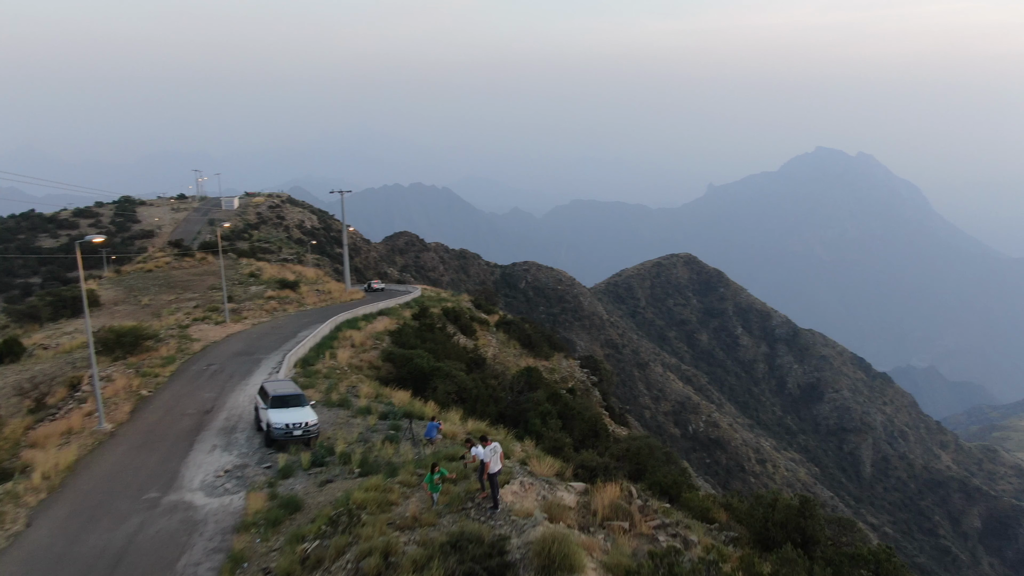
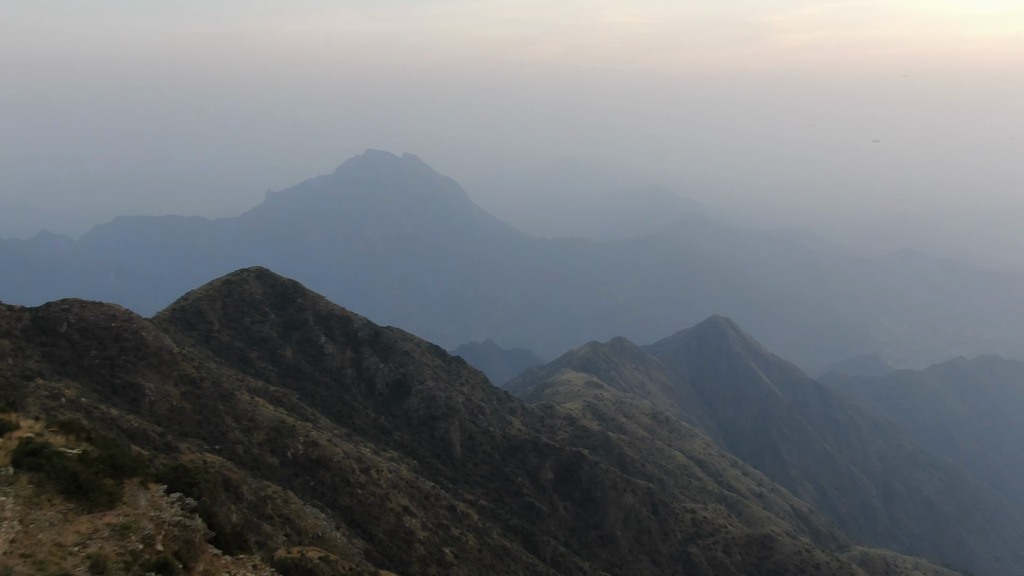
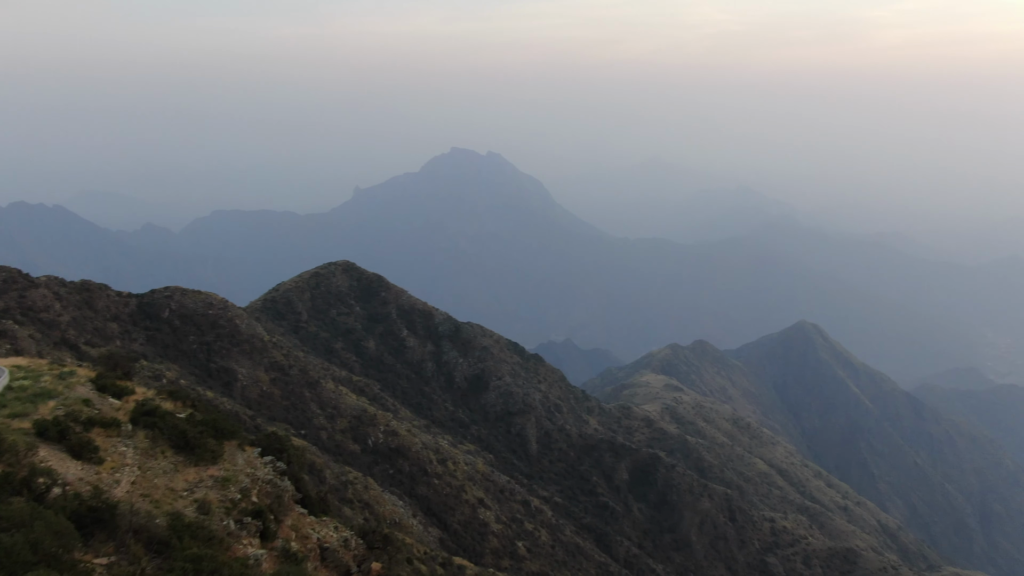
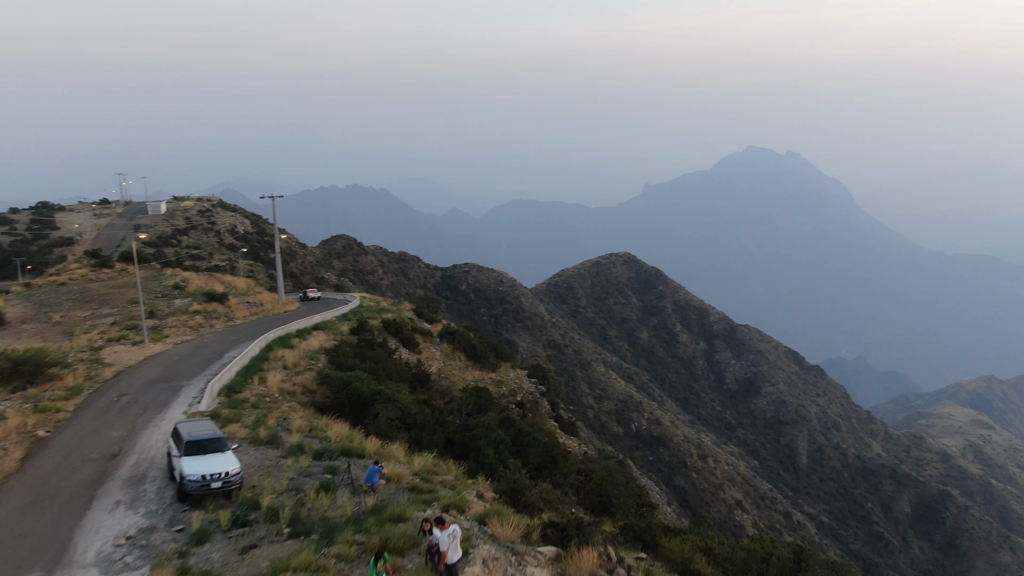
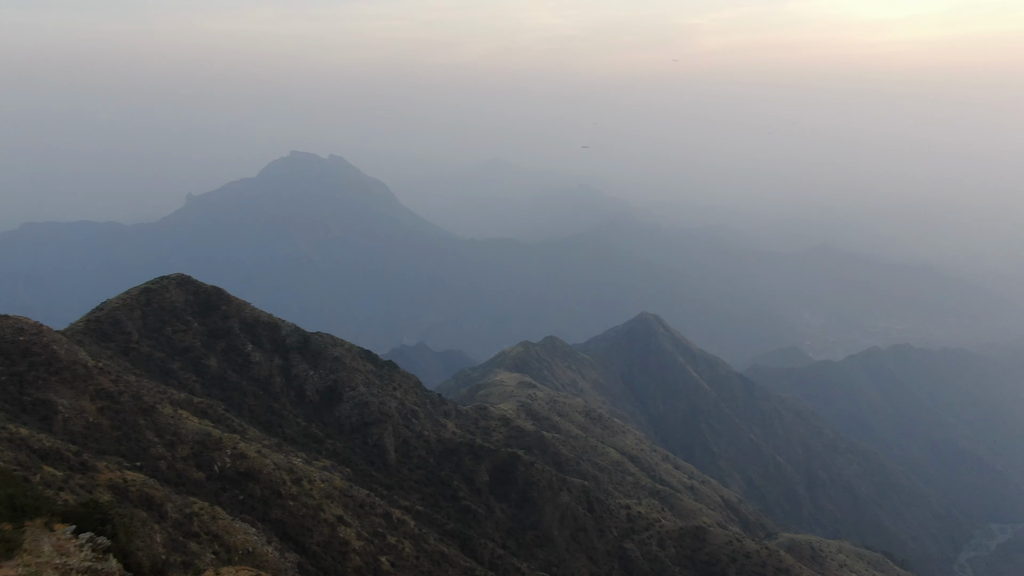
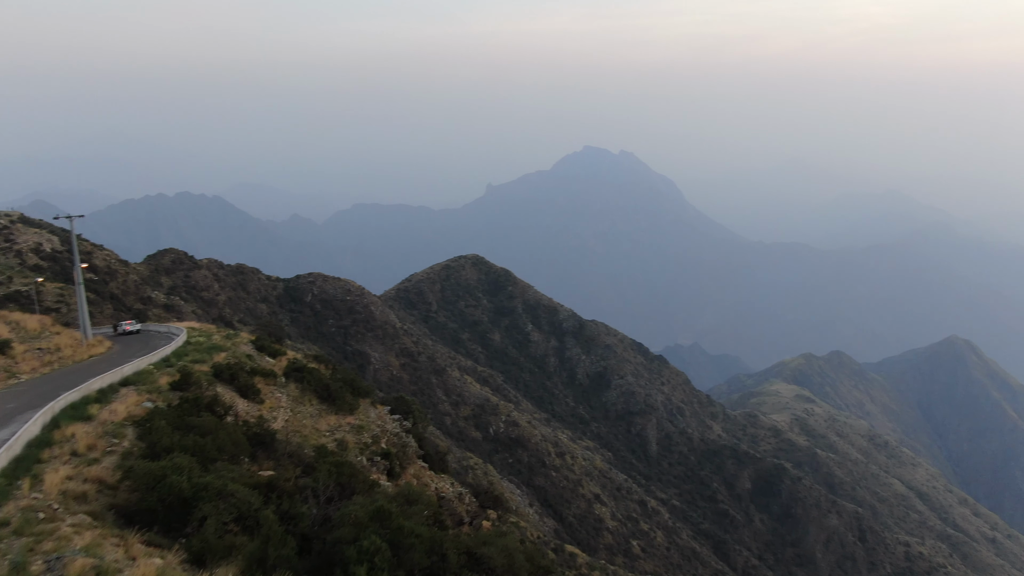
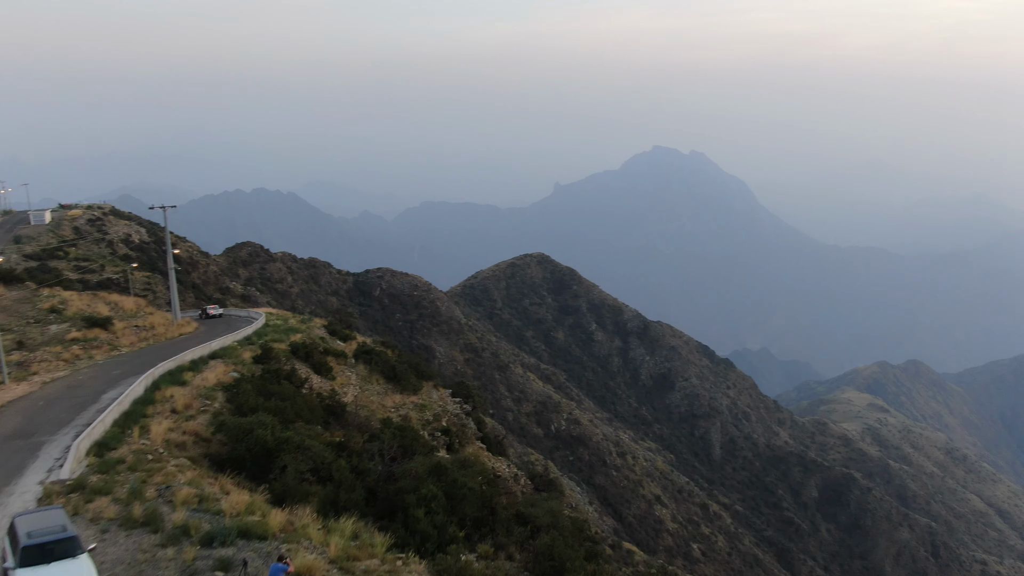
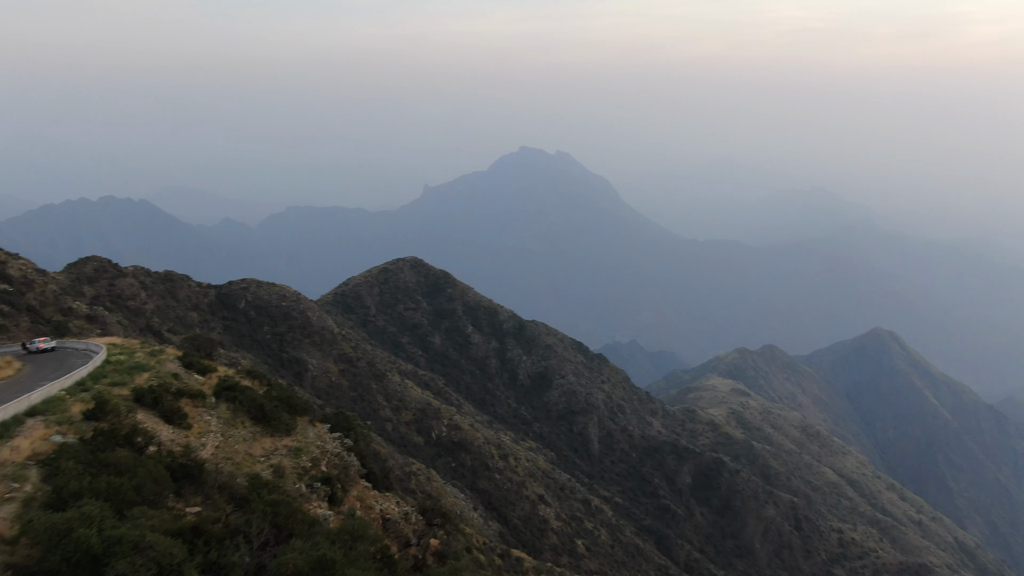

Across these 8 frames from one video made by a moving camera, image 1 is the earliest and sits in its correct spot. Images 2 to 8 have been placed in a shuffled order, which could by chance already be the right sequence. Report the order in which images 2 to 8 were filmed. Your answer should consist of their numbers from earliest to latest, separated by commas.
4, 7, 6, 8, 3, 2, 5
